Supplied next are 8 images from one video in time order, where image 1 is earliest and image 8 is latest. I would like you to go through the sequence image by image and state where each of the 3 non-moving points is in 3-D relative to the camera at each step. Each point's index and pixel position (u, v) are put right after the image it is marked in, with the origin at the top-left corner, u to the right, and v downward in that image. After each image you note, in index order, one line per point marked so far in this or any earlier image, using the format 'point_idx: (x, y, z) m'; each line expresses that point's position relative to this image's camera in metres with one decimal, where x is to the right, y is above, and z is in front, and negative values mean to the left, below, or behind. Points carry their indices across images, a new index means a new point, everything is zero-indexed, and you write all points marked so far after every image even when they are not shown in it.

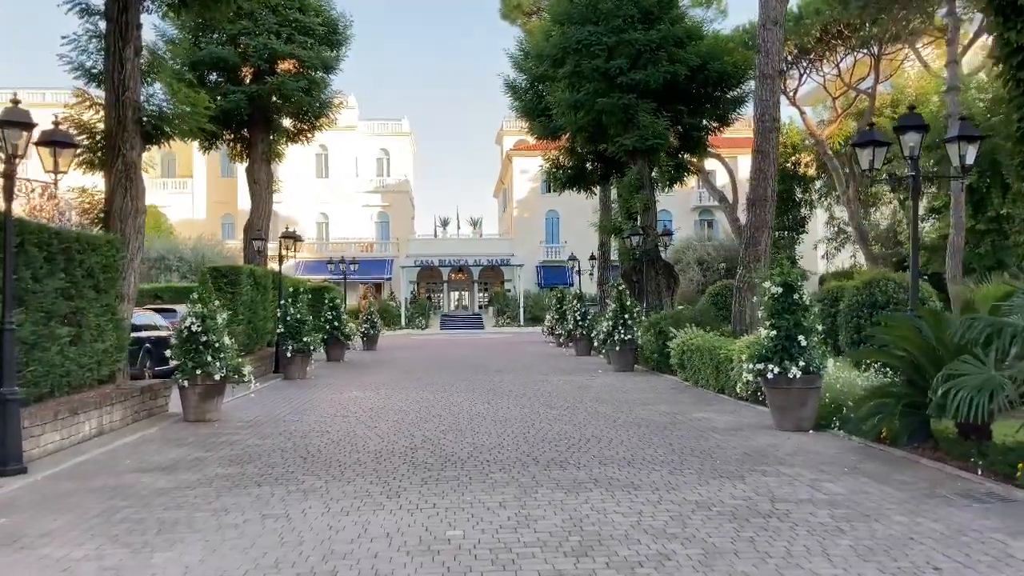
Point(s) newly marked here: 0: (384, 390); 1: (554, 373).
0: (-2.3, -1.8, +15.5) m
1: (+0.9, -1.8, +18.1) m
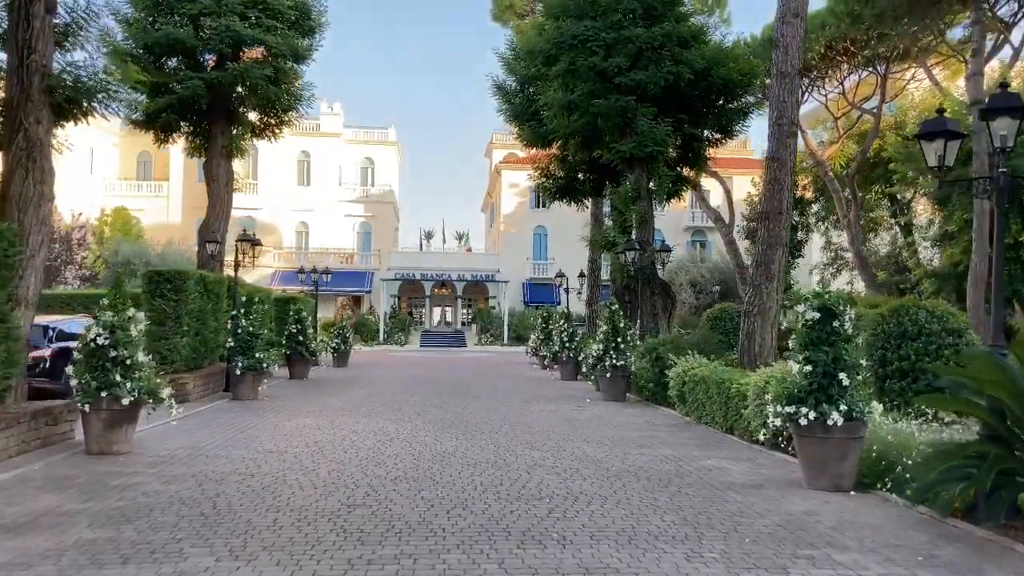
0: (-2.6, -2.0, +13.6) m
1: (+0.4, -2.1, +16.1) m
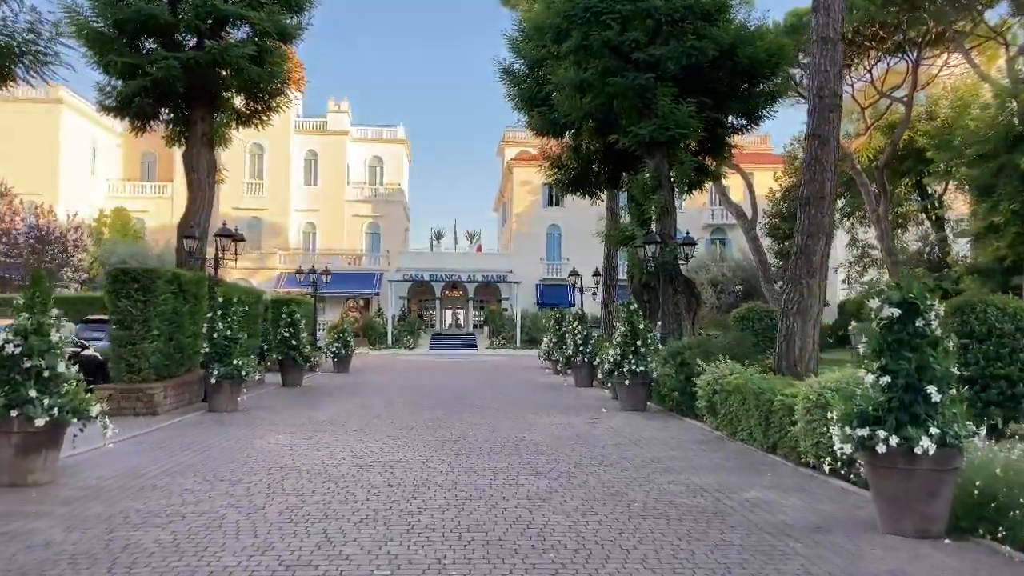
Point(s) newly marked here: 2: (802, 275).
0: (-2.6, -1.9, +11.9) m
1: (+0.6, -2.0, +14.4) m
2: (+4.1, +0.2, +12.6) m
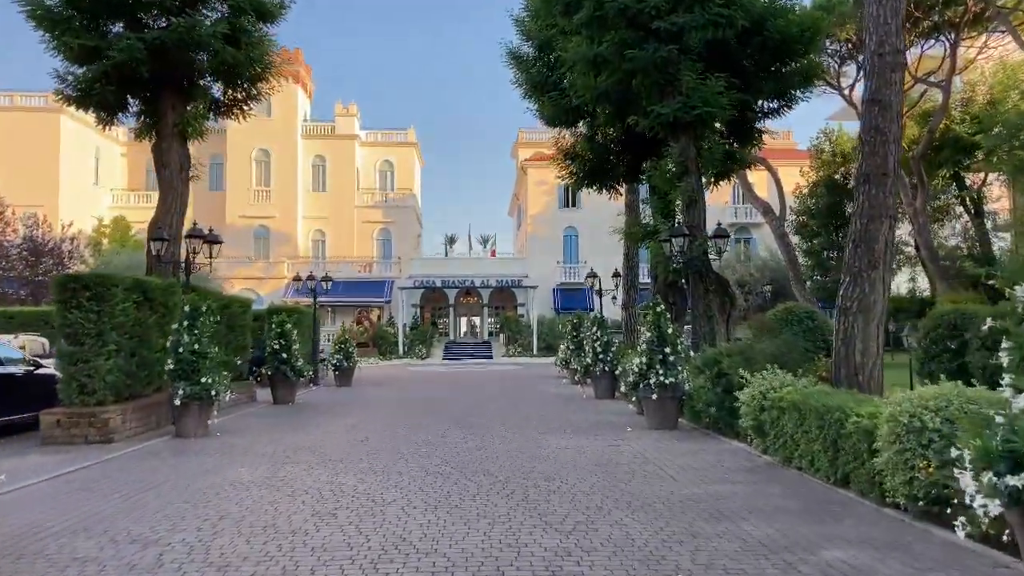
0: (-2.5, -2.0, +10.0) m
1: (+0.7, -2.1, +12.5) m
2: (+4.2, +0.3, +10.6) m
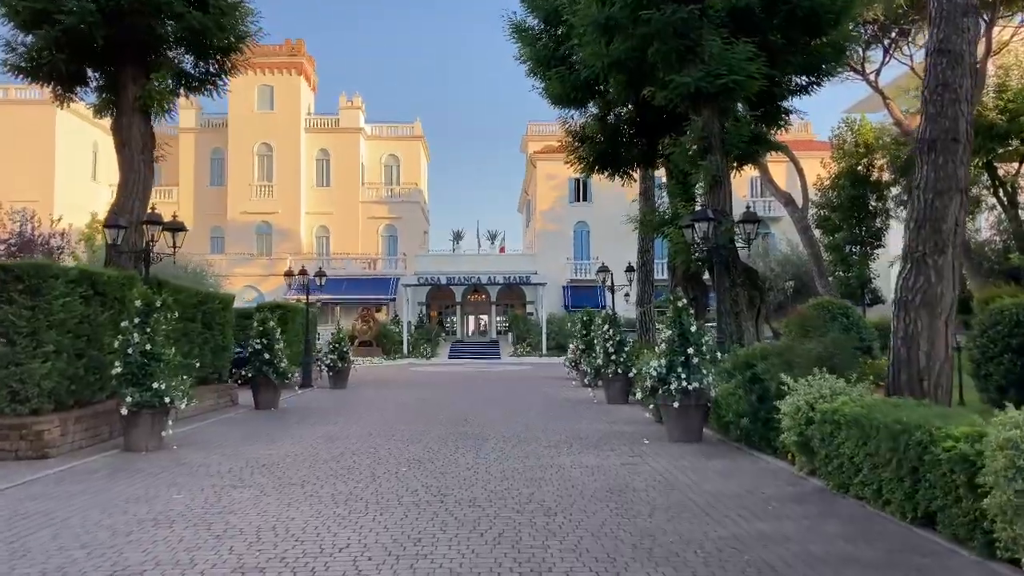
0: (-2.5, -1.9, +8.3) m
1: (+0.7, -1.9, +10.8) m
2: (+4.1, +0.4, +8.8) m
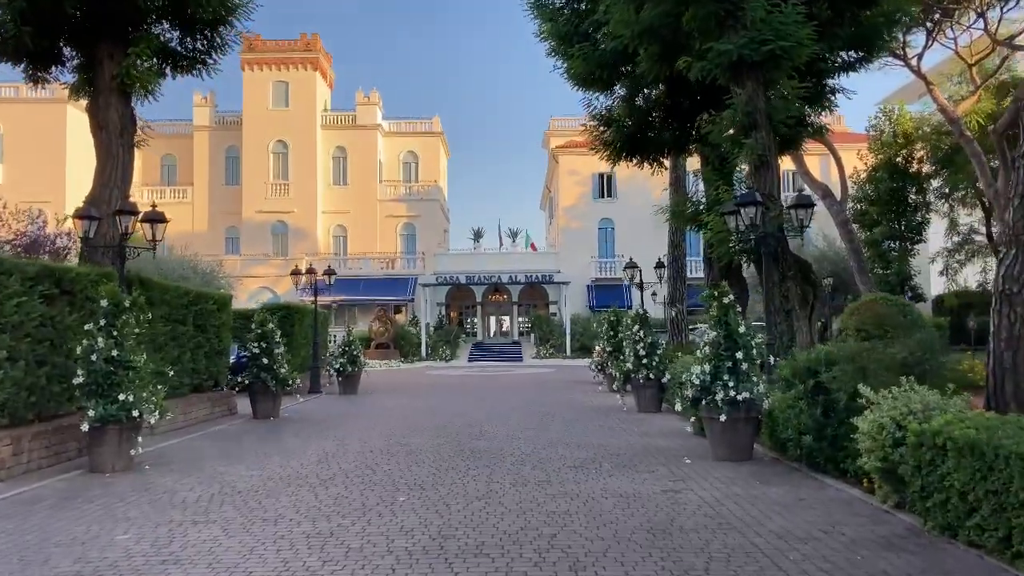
0: (-2.4, -1.8, +6.9) m
1: (+0.9, -1.9, +9.2) m
2: (+4.3, +0.5, +7.2) m
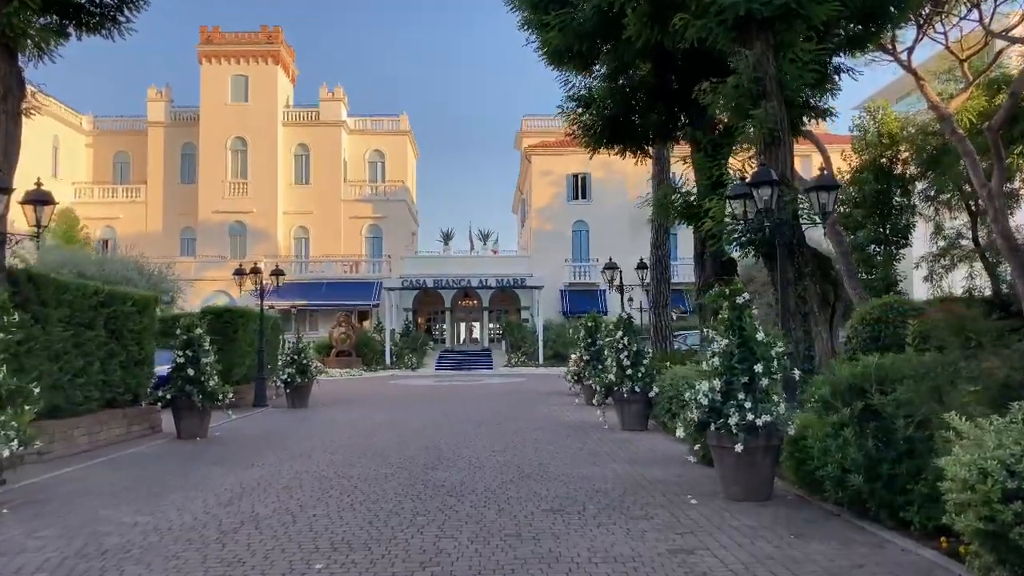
0: (-2.6, -1.8, +4.8) m
1: (+0.6, -1.8, +7.2) m
2: (+4.0, +0.5, +5.3) m
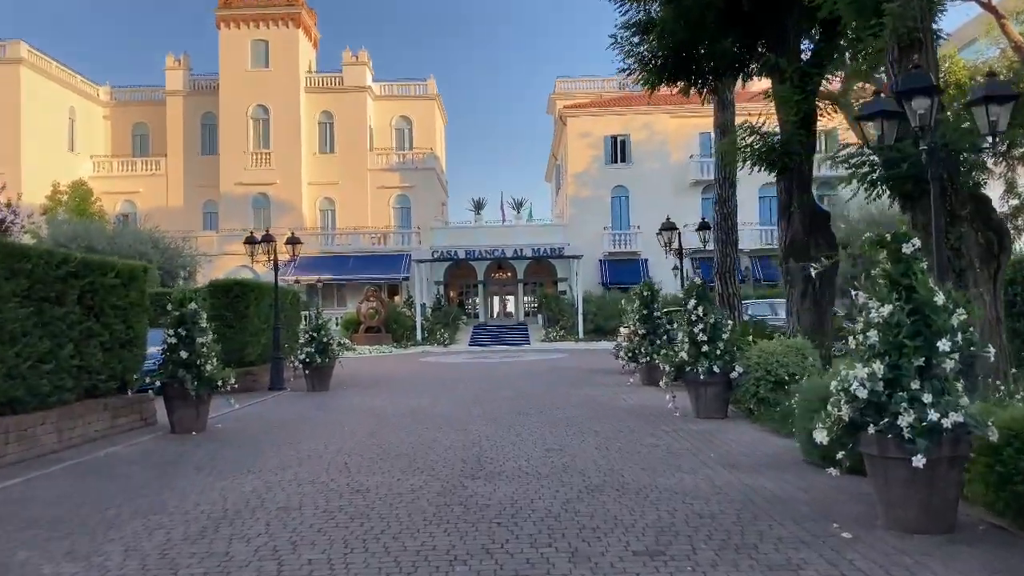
0: (-2.3, -1.6, +2.6) m
1: (+1.0, -1.5, +4.9) m
2: (+4.4, +0.8, +2.8) m
